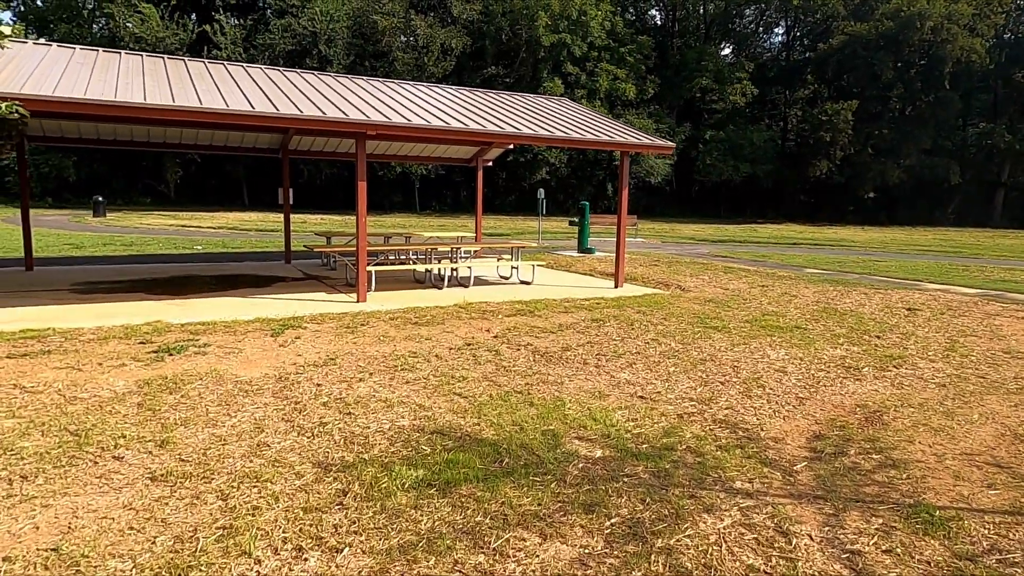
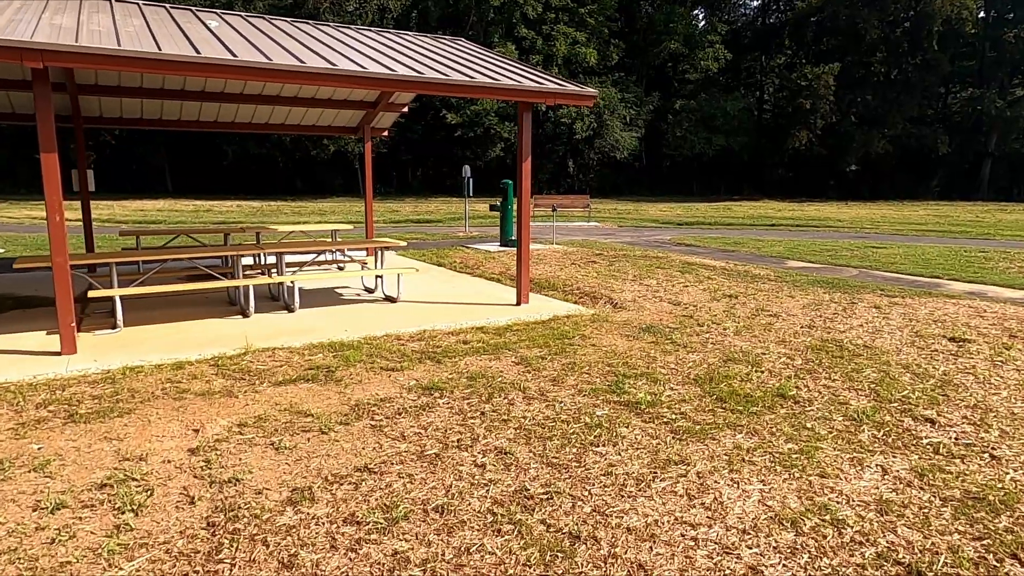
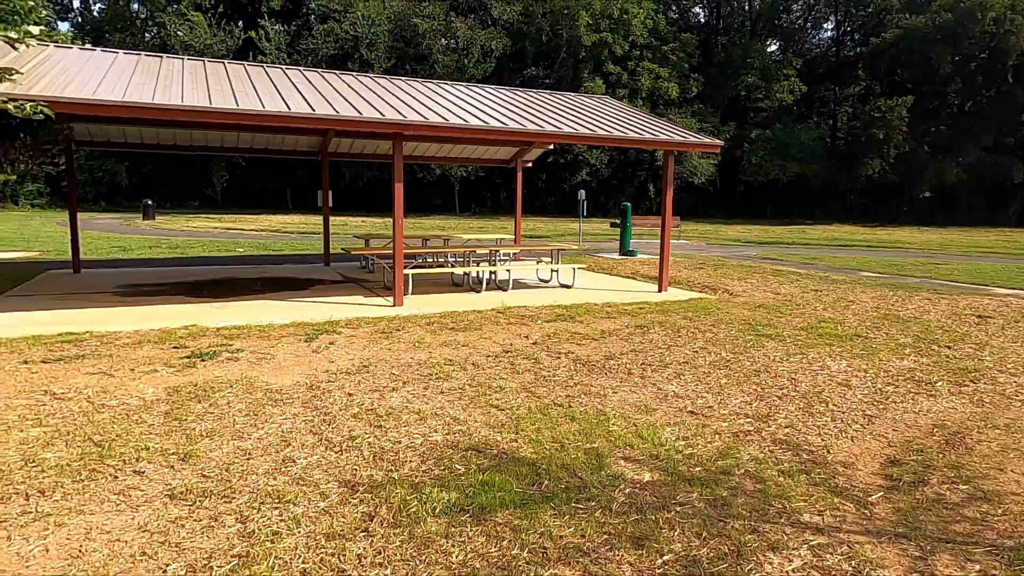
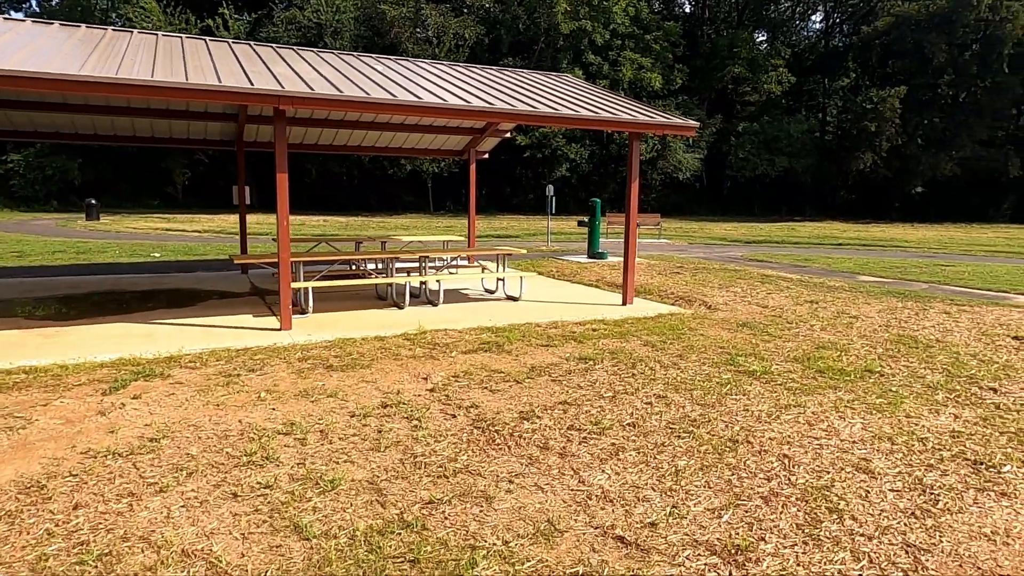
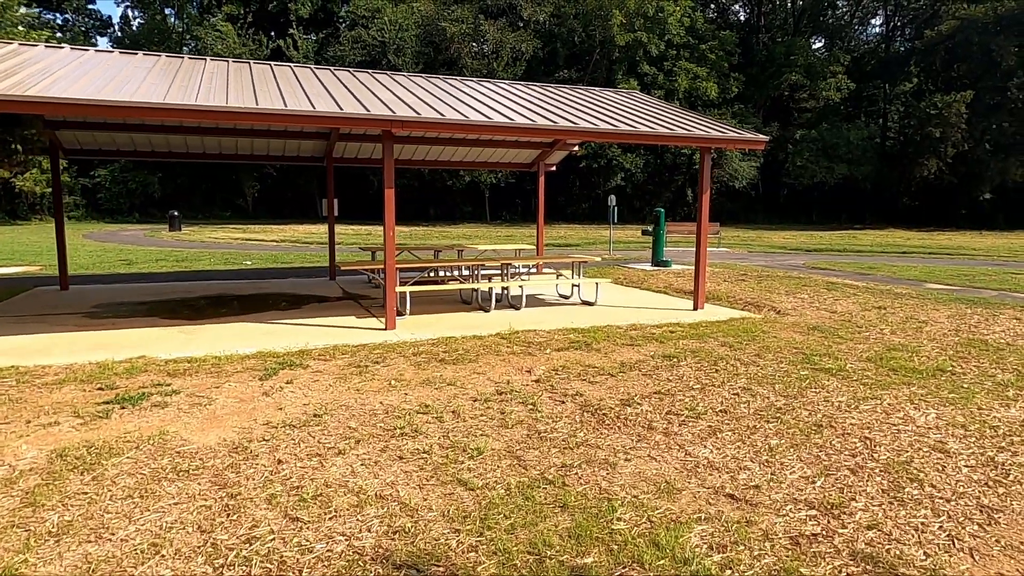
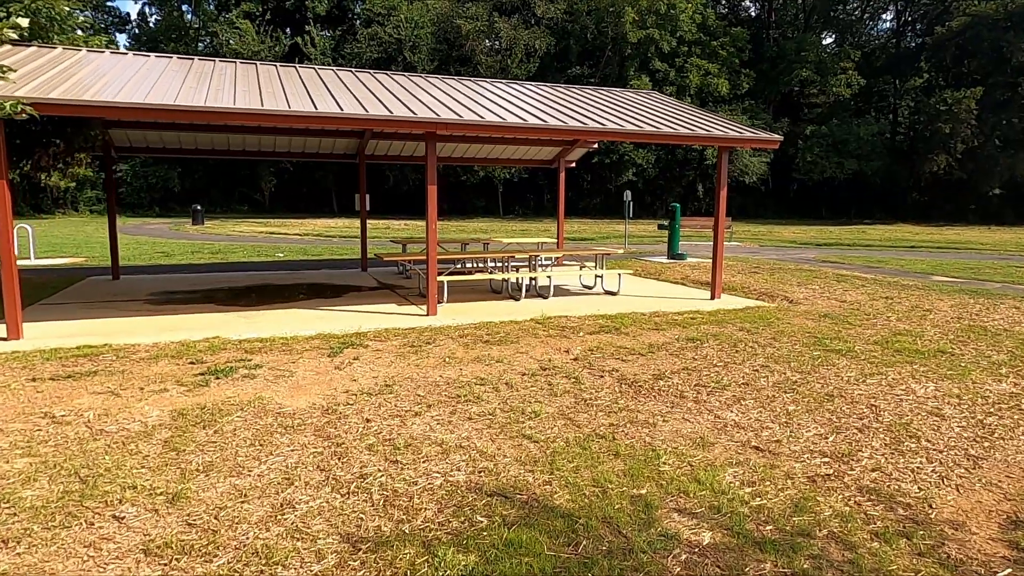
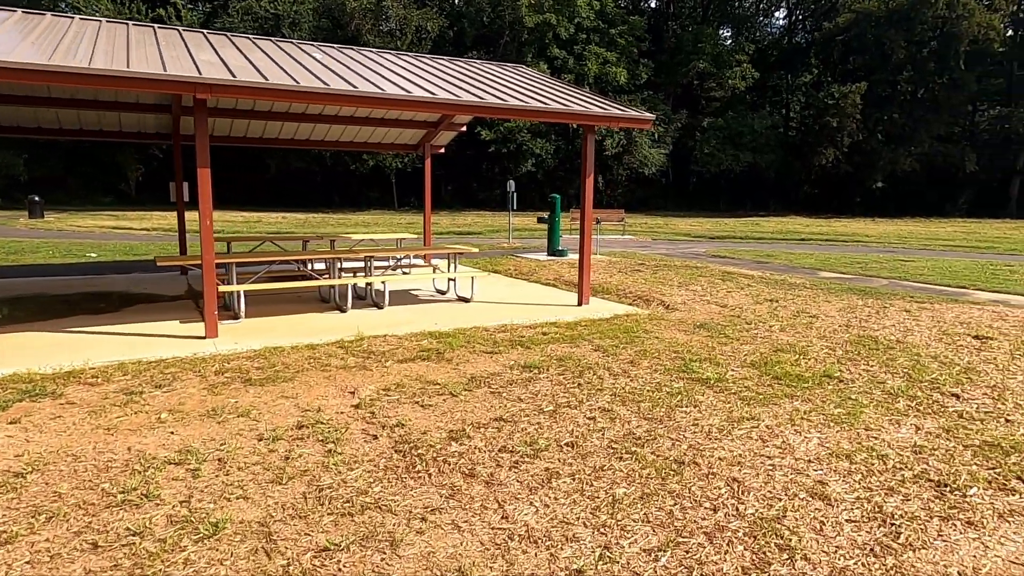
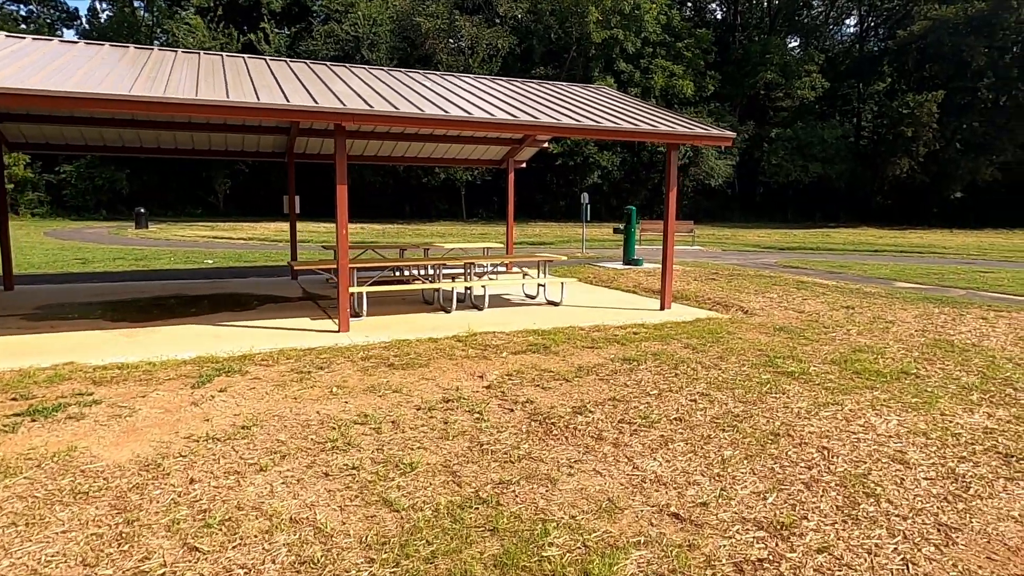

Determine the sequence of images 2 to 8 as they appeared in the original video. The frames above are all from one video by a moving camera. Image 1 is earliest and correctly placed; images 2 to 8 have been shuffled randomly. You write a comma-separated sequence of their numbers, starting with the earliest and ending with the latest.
3, 6, 5, 8, 4, 7, 2
